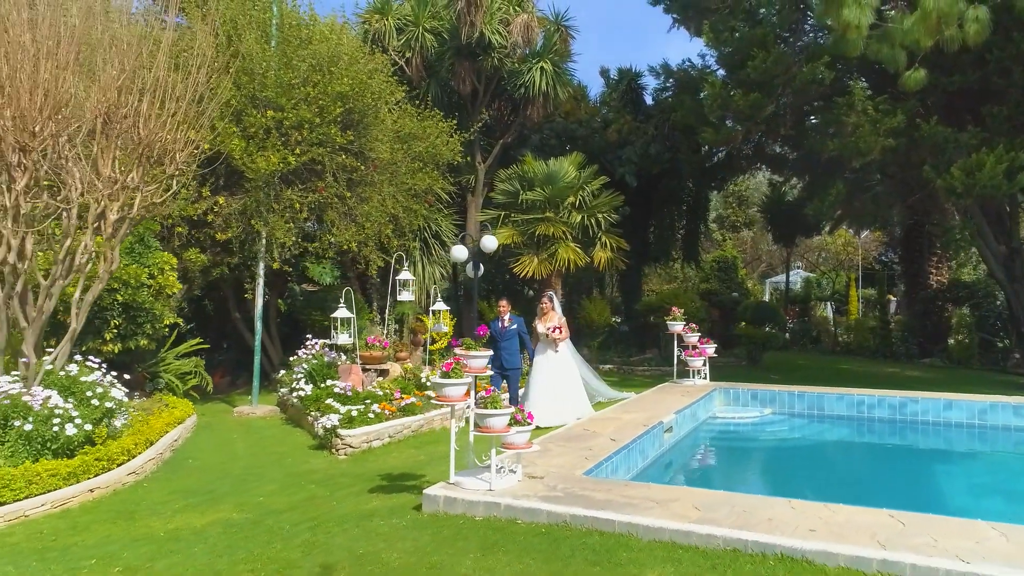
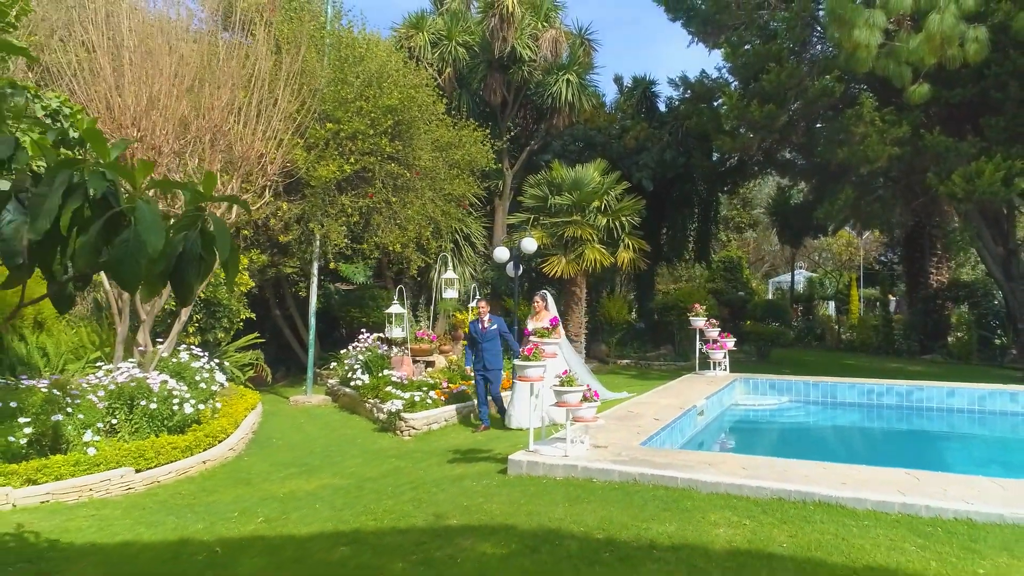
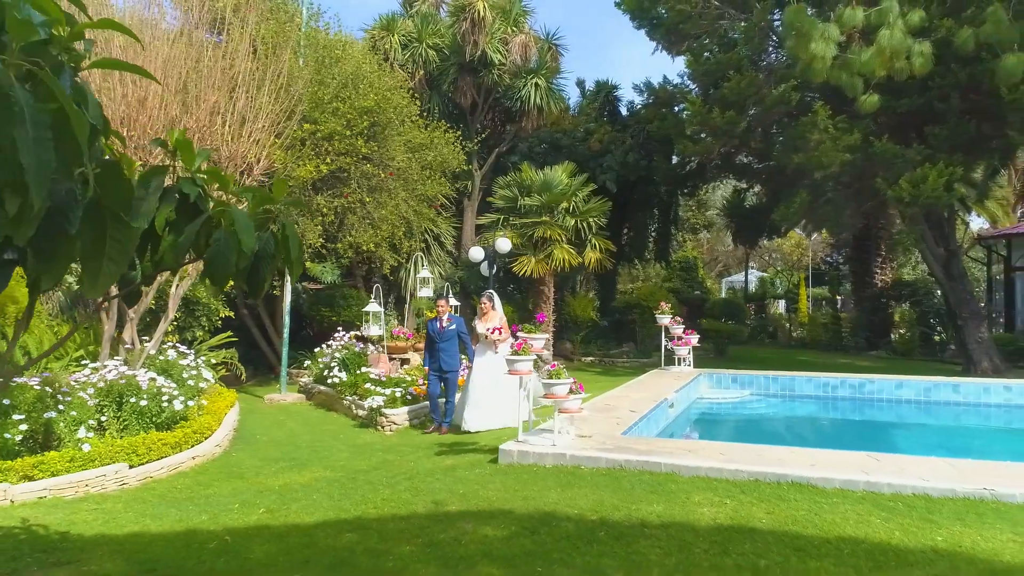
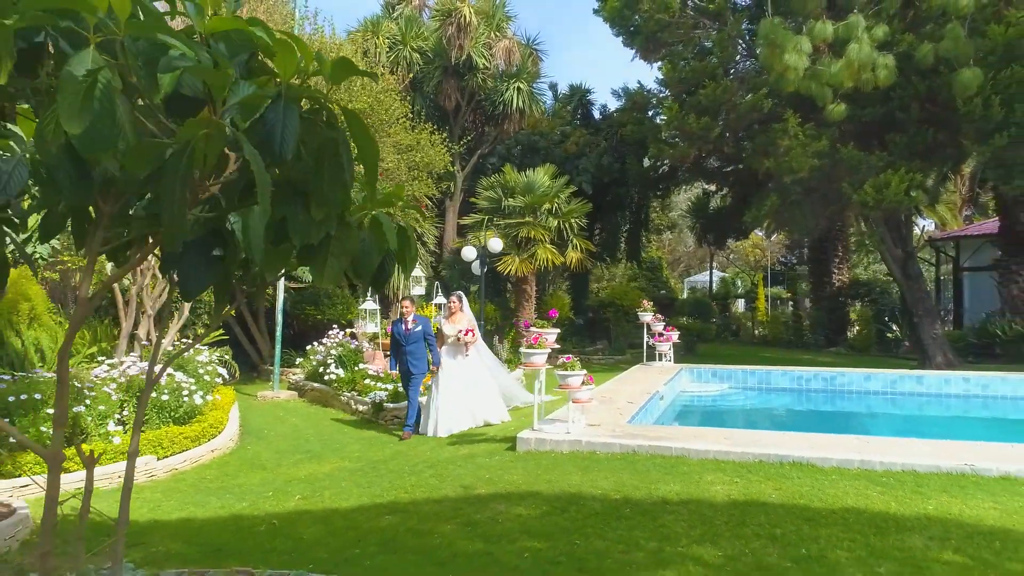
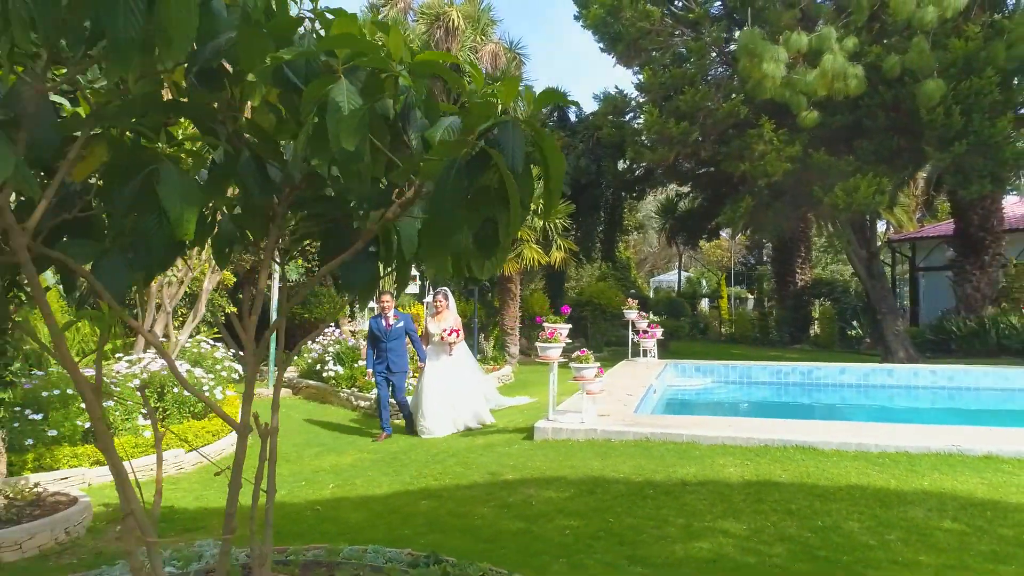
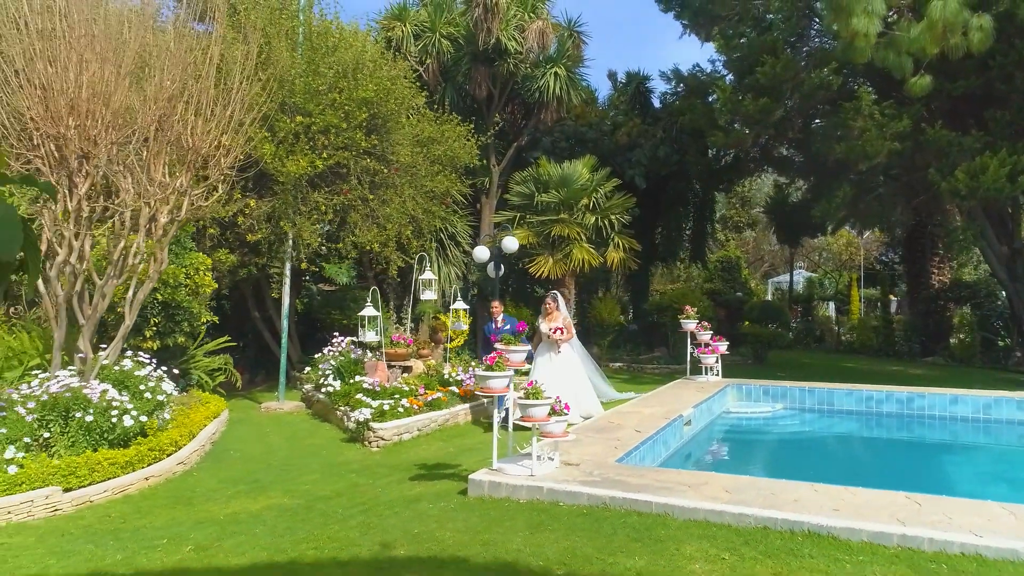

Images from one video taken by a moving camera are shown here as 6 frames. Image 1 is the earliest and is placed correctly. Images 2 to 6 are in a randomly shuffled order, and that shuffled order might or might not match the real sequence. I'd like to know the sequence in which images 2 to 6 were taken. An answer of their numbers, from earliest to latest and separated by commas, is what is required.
6, 2, 3, 4, 5
